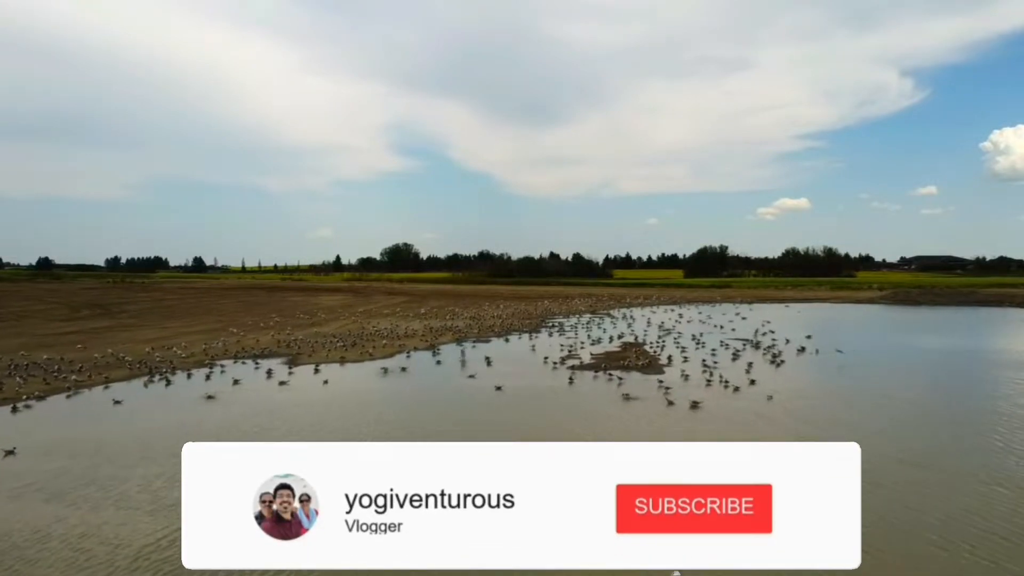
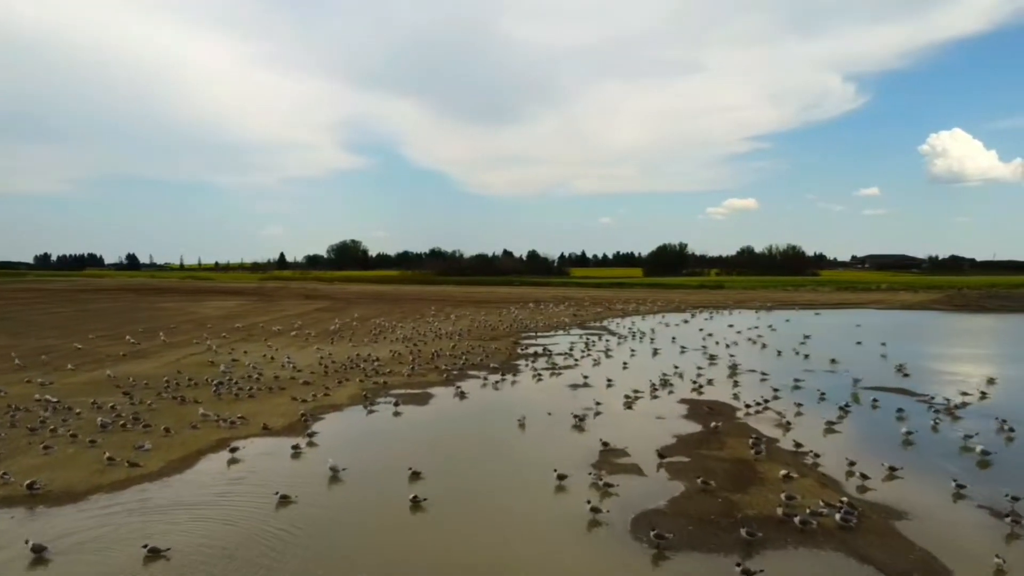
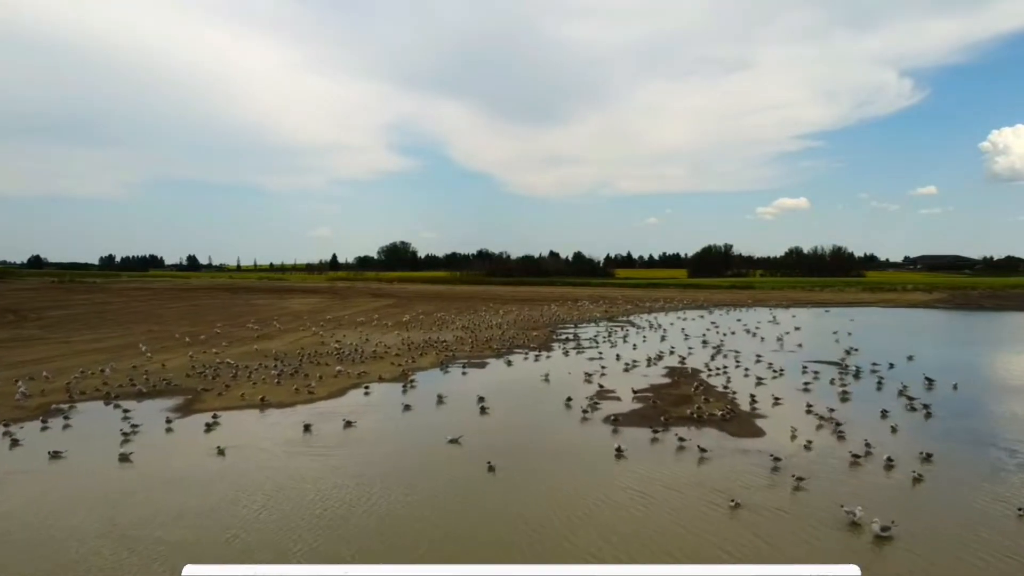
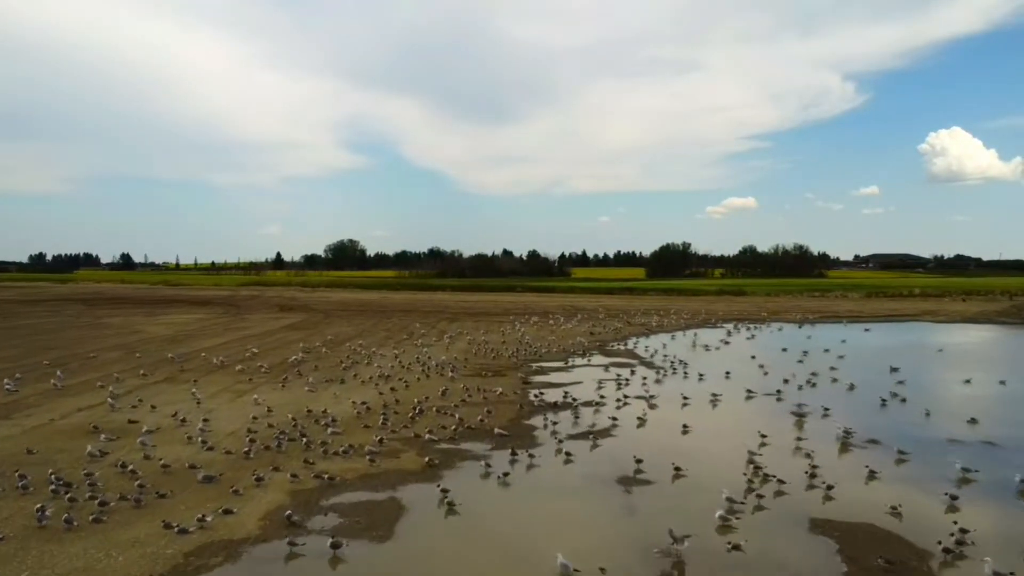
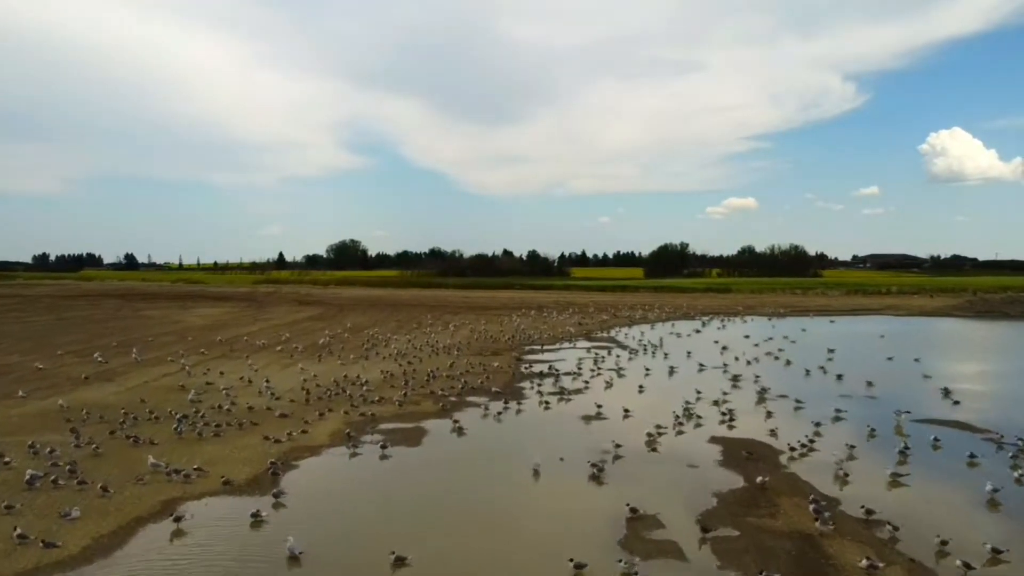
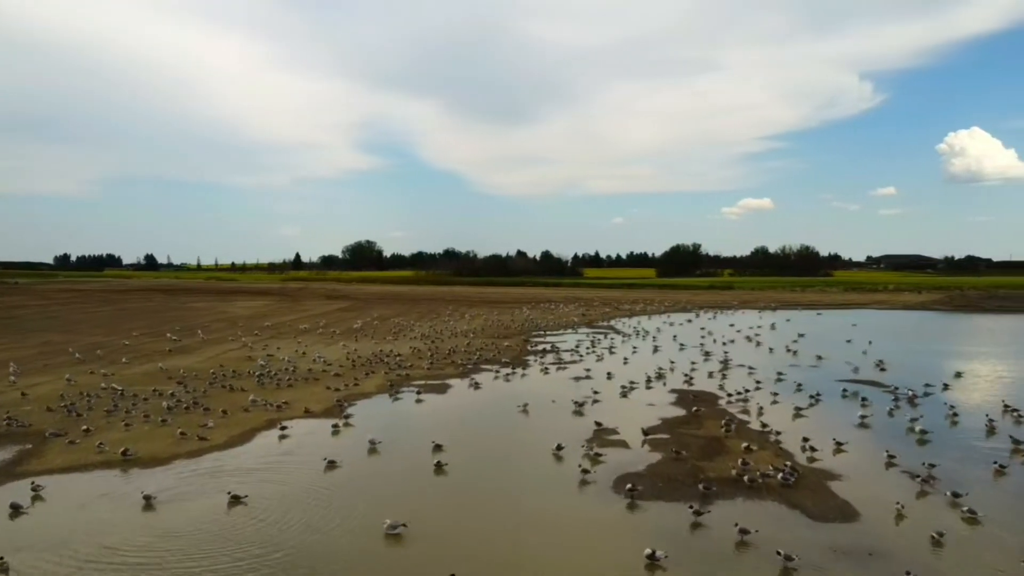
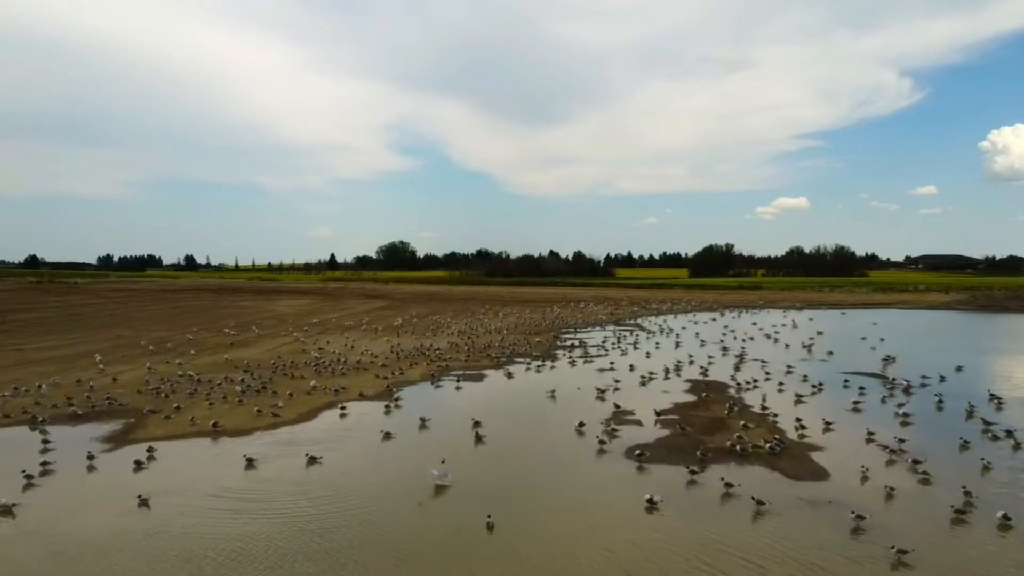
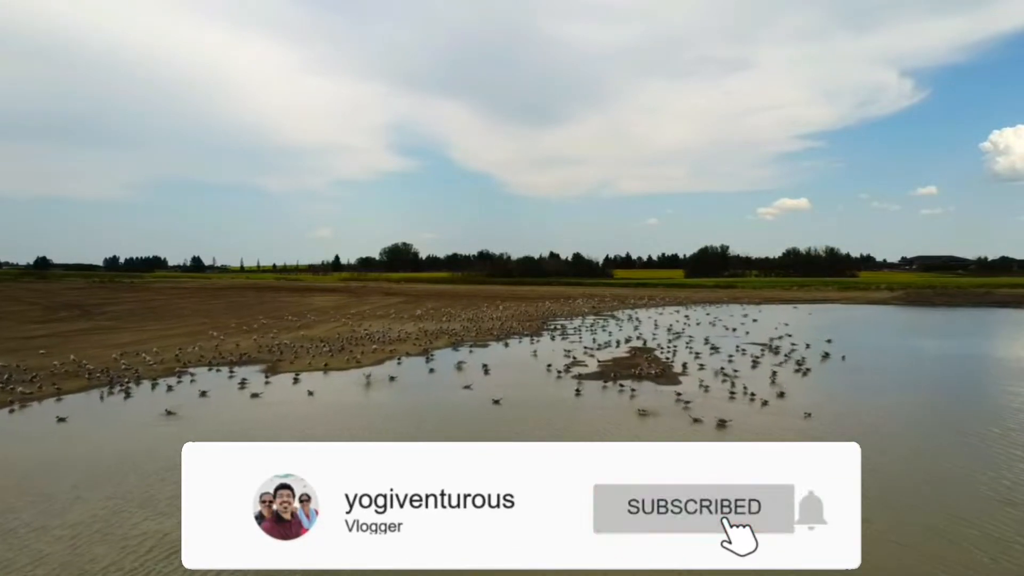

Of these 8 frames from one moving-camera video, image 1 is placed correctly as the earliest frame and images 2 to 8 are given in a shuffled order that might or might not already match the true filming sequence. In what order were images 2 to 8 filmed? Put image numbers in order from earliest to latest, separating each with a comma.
8, 3, 7, 6, 2, 5, 4
